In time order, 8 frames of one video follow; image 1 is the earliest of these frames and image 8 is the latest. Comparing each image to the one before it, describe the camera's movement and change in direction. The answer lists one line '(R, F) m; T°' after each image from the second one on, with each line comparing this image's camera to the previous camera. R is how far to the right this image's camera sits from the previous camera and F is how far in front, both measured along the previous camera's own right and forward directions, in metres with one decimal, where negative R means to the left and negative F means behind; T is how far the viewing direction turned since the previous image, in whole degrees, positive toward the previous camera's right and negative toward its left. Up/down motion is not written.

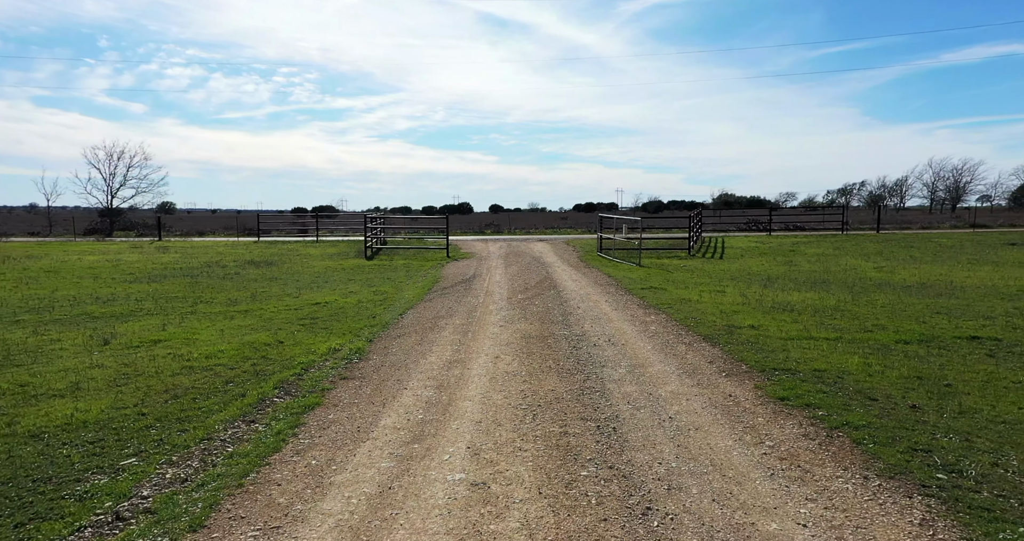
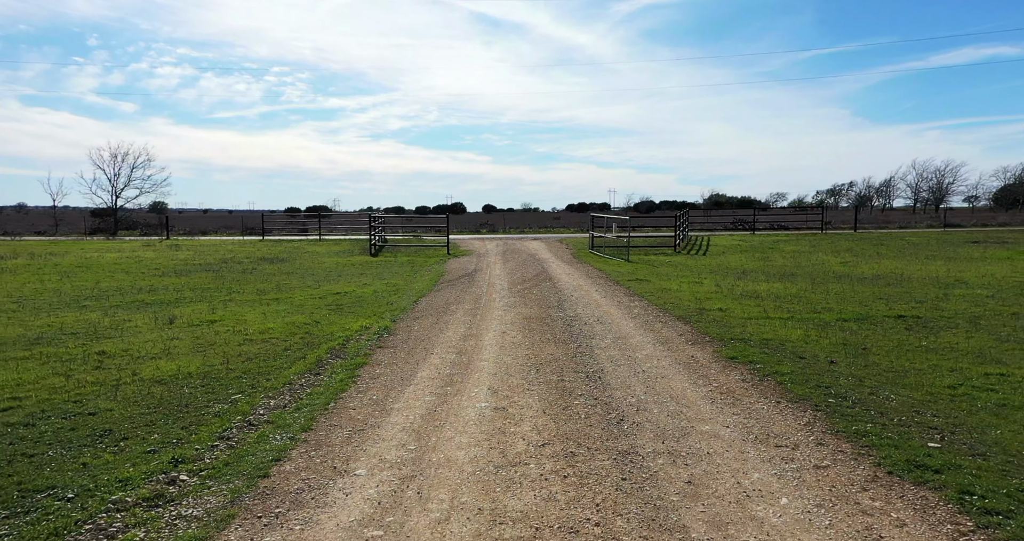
(-0.2, -1.7) m; +1°
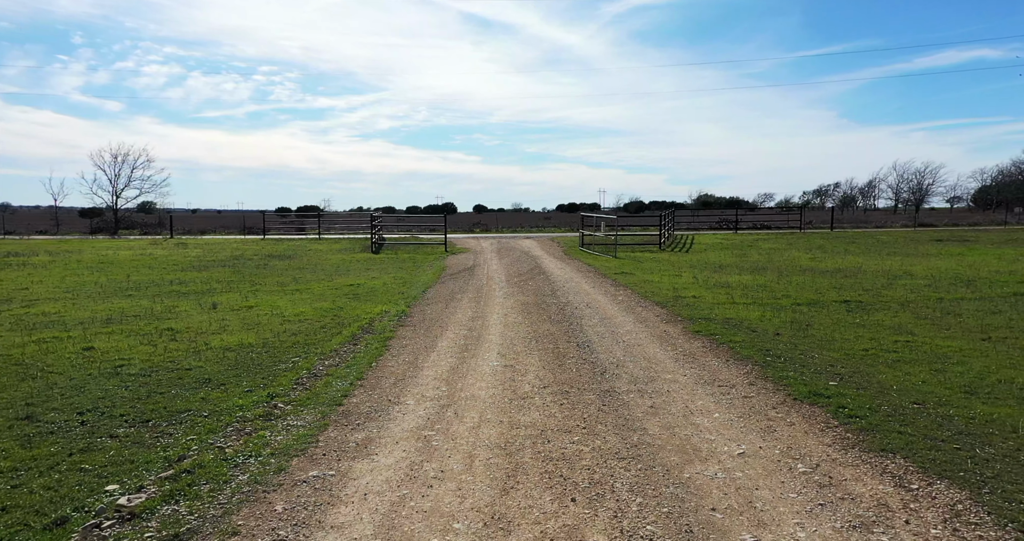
(-0.2, -1.6) m; +1°
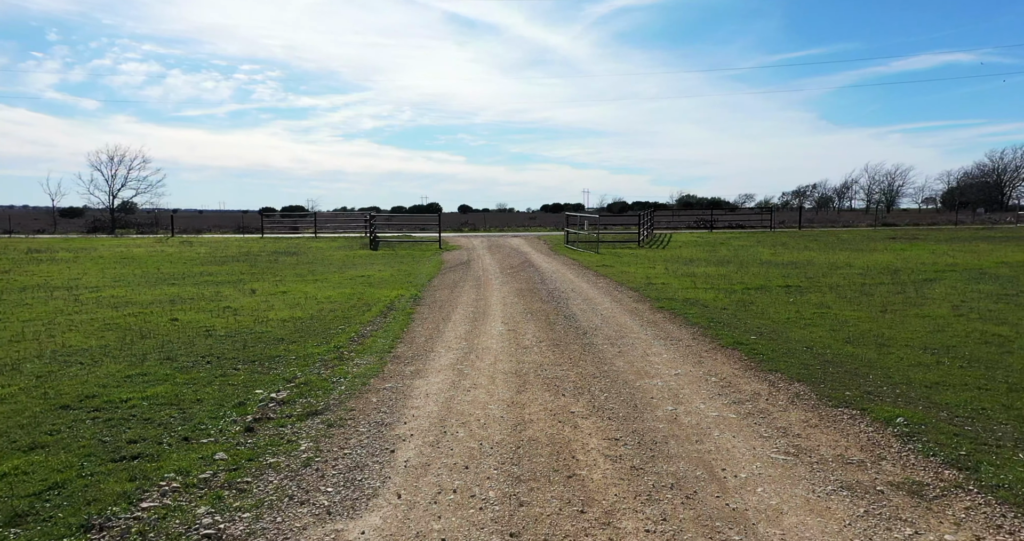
(-0.3, -2.2) m; +1°
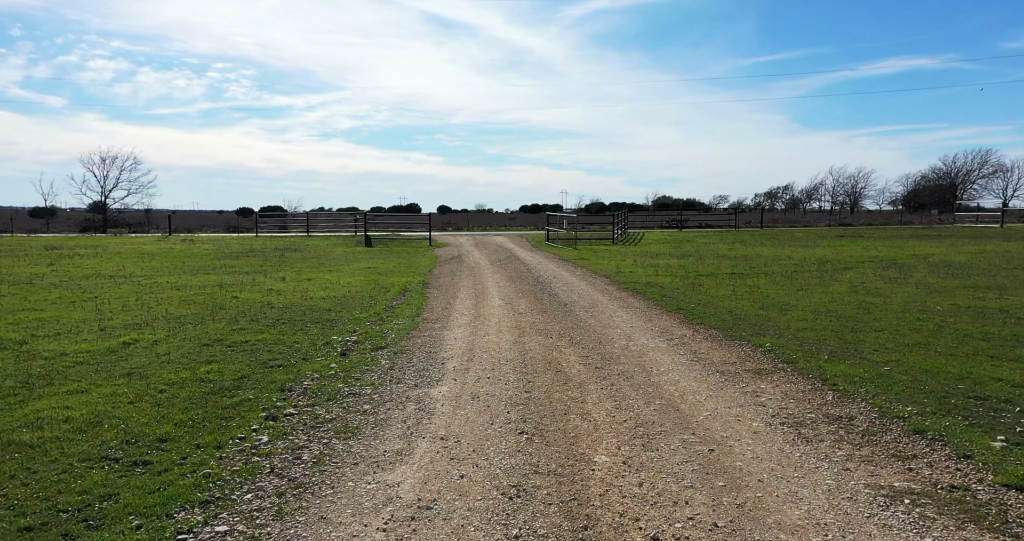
(-0.3, -2.7) m; +2°
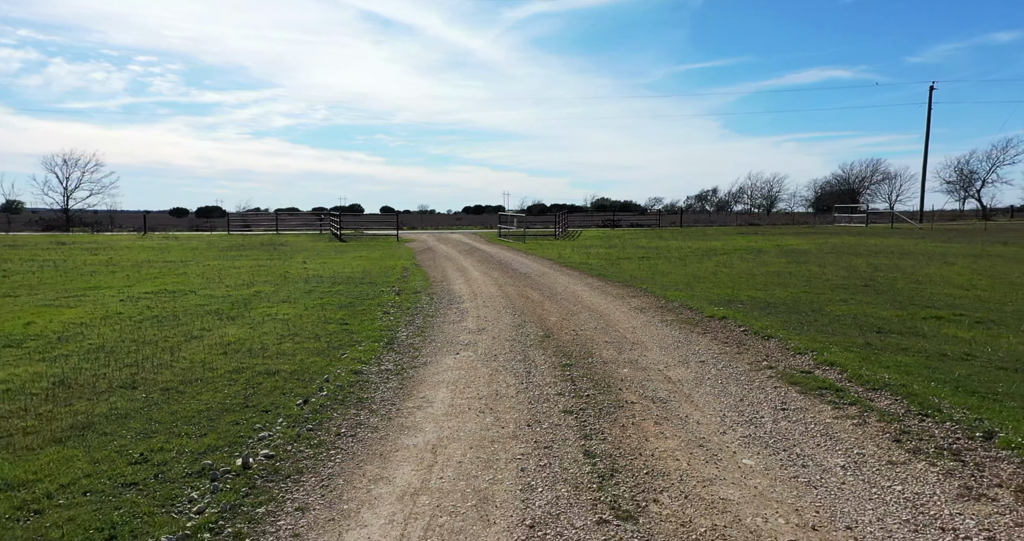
(-0.9, -5.5) m; +5°
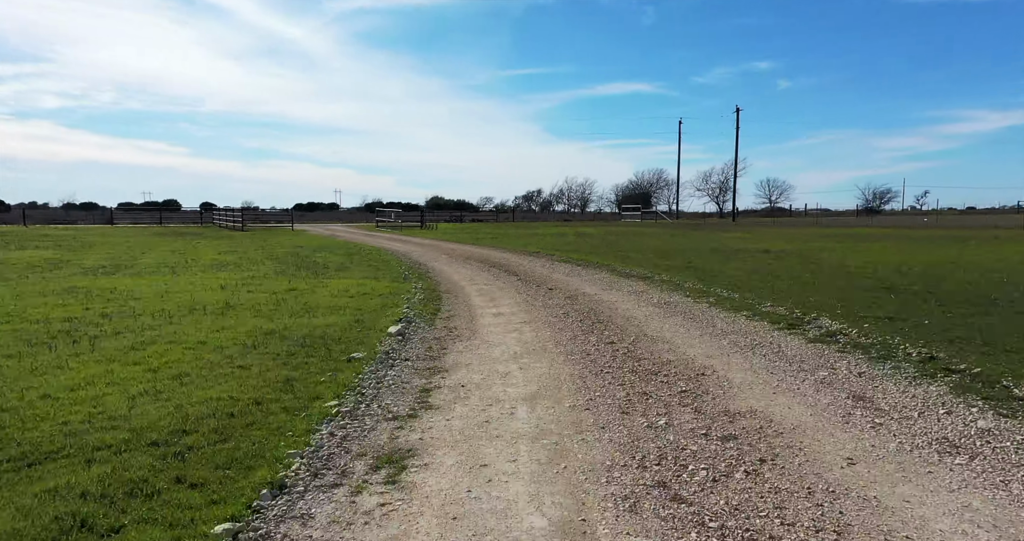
(-3.2, -10.8) m; +15°
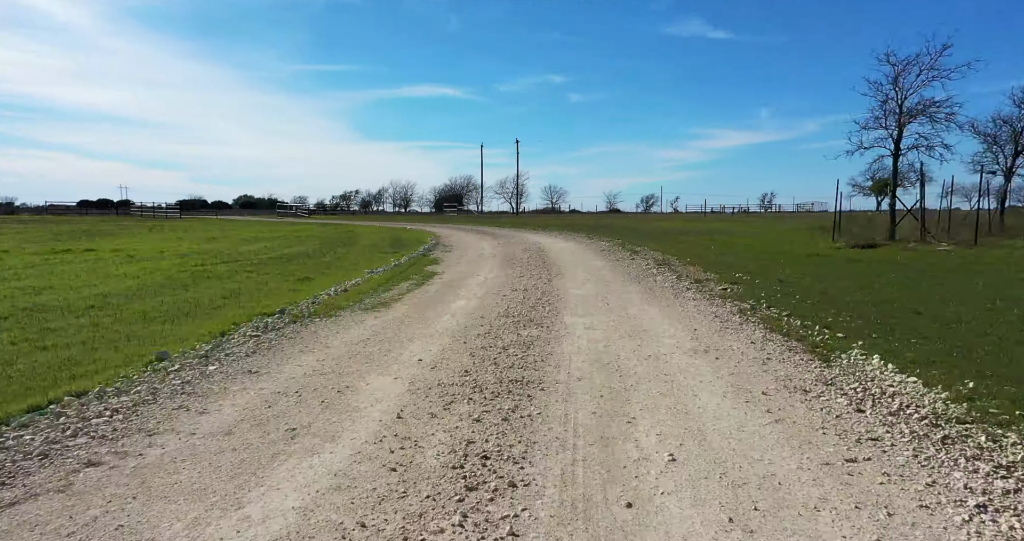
(-4.6, -19.8) m; +17°
